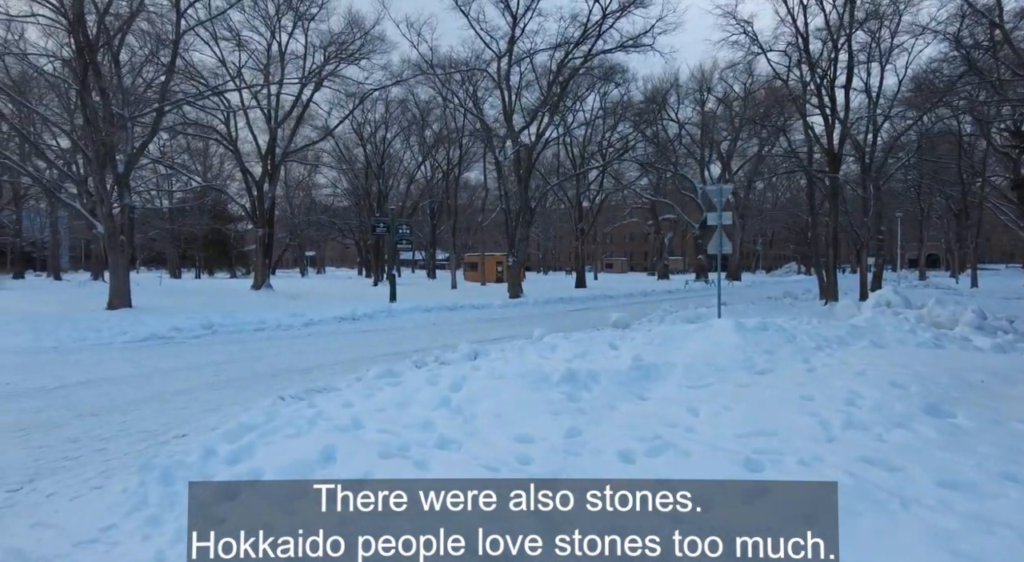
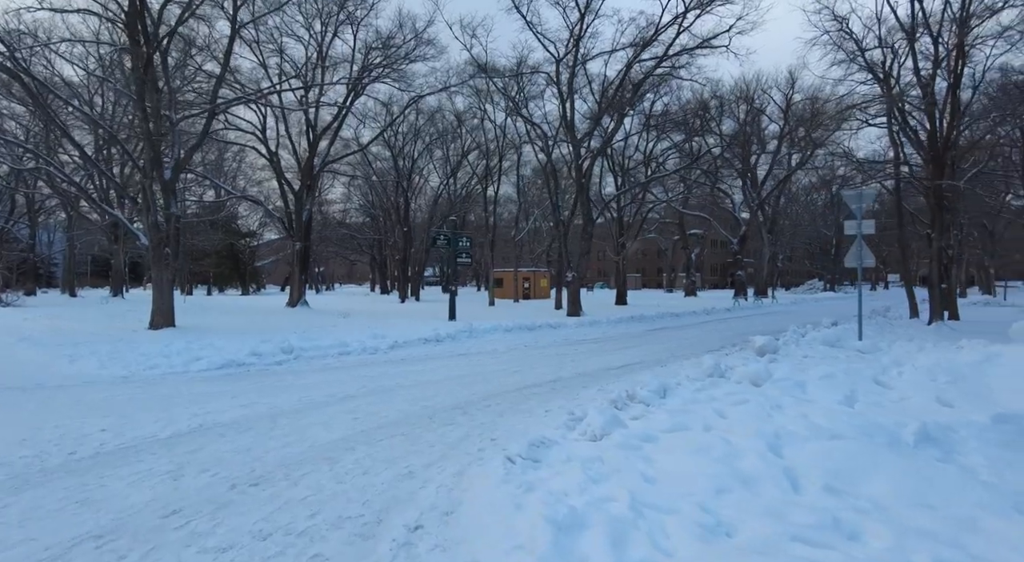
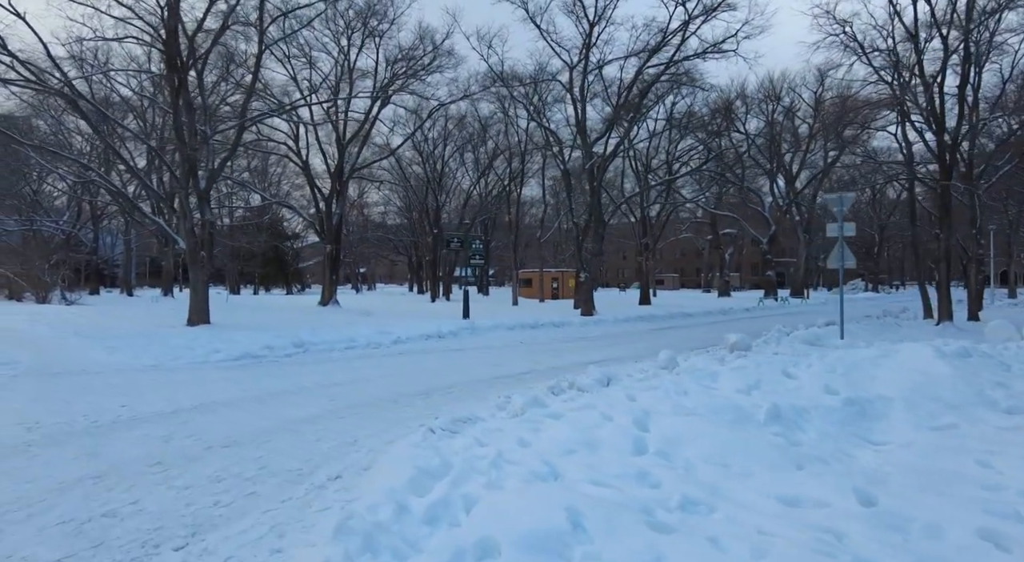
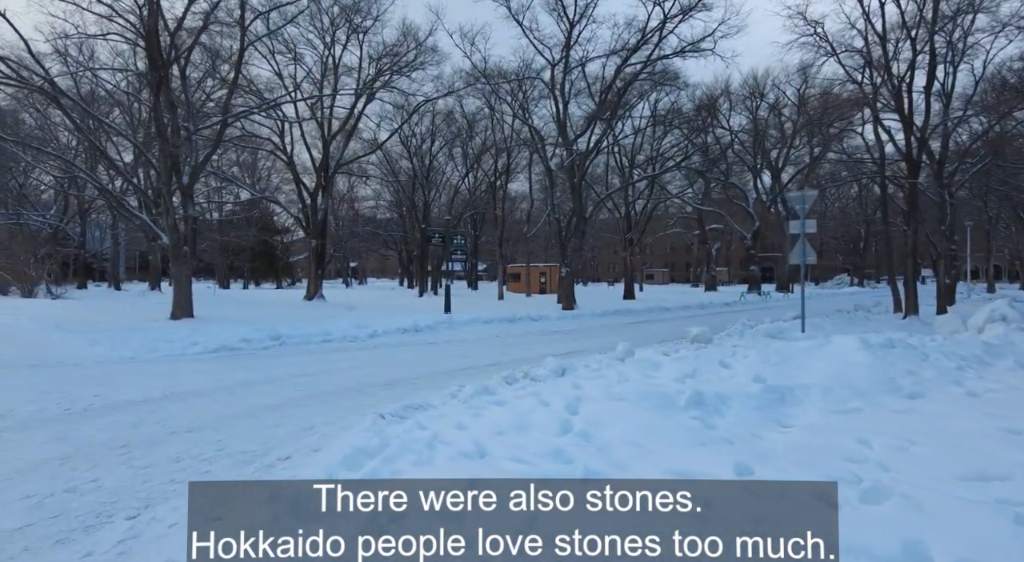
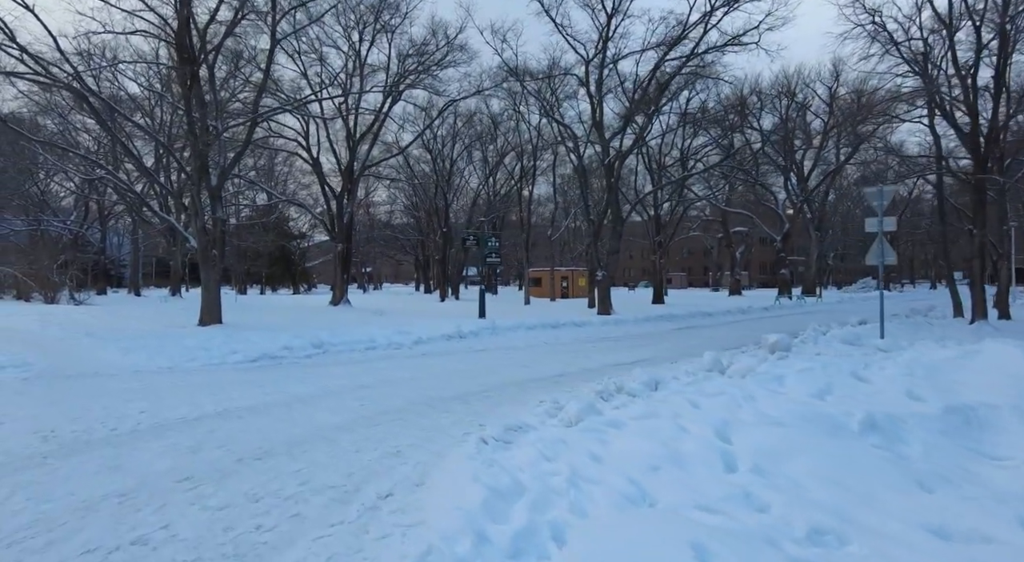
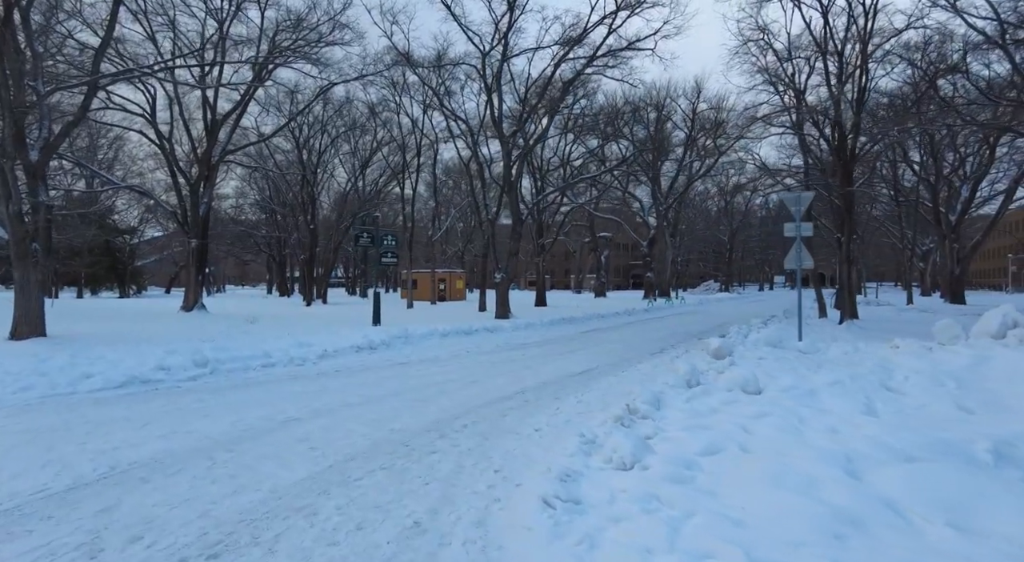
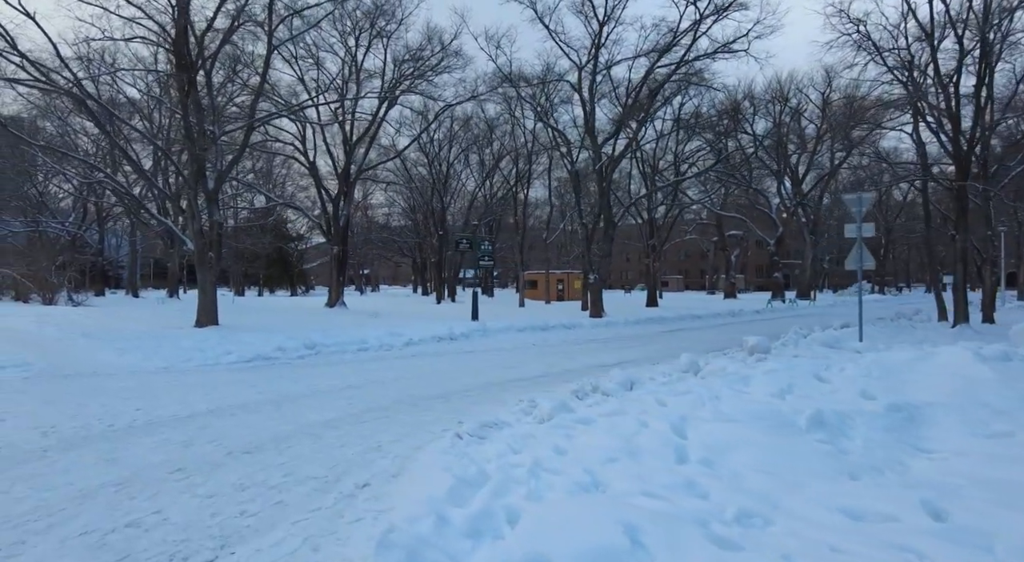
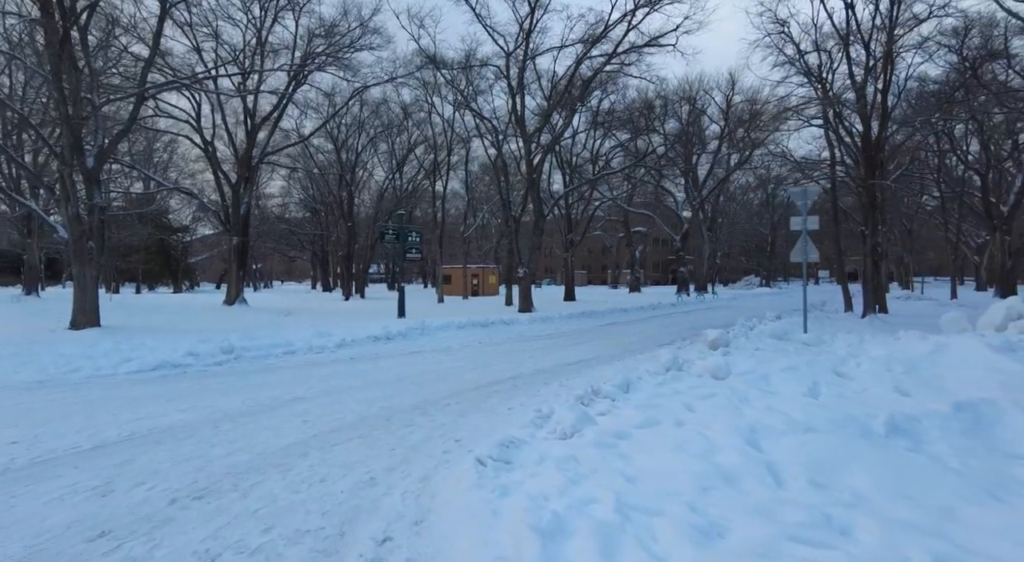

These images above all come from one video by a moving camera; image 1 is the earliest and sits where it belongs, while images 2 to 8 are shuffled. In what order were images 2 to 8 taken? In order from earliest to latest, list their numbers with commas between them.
4, 3, 7, 5, 2, 8, 6
